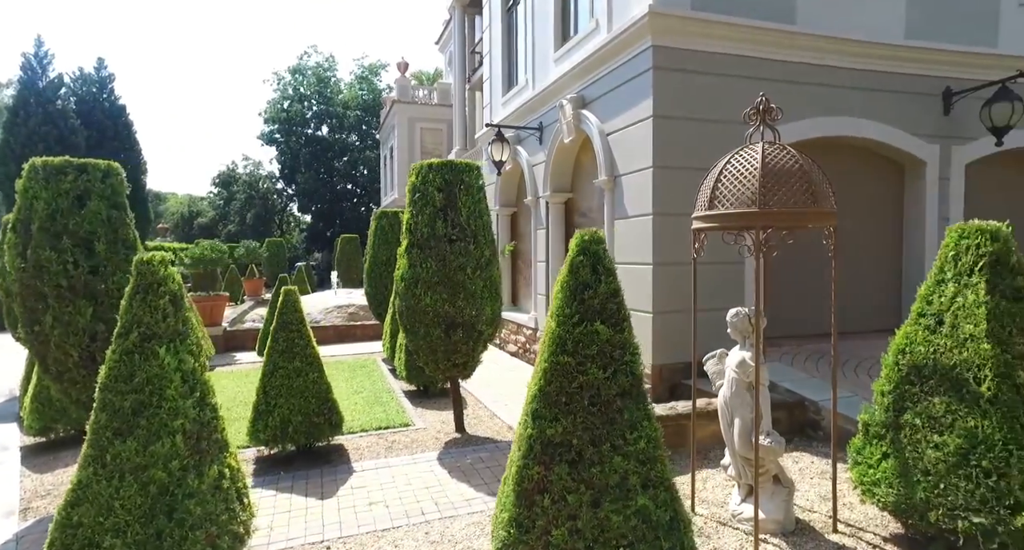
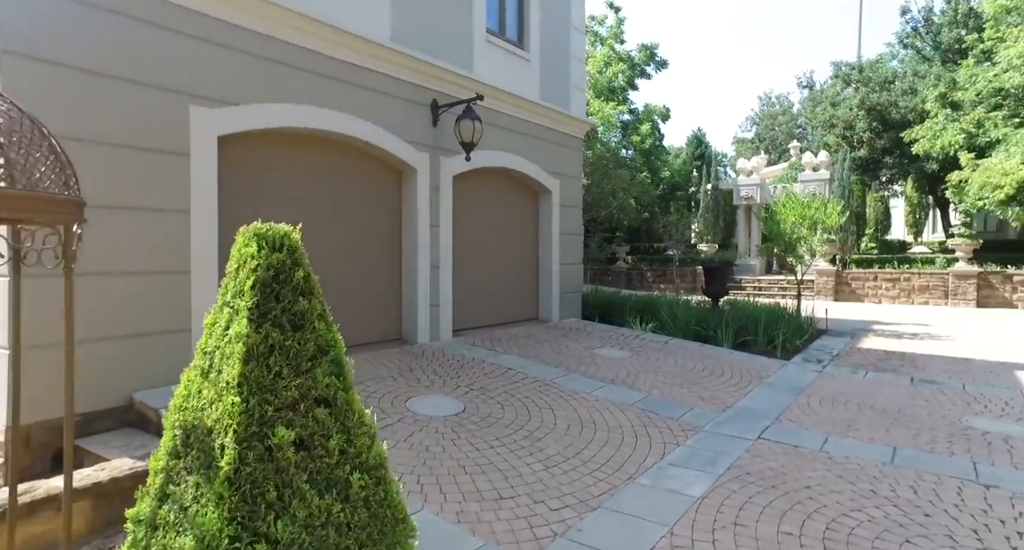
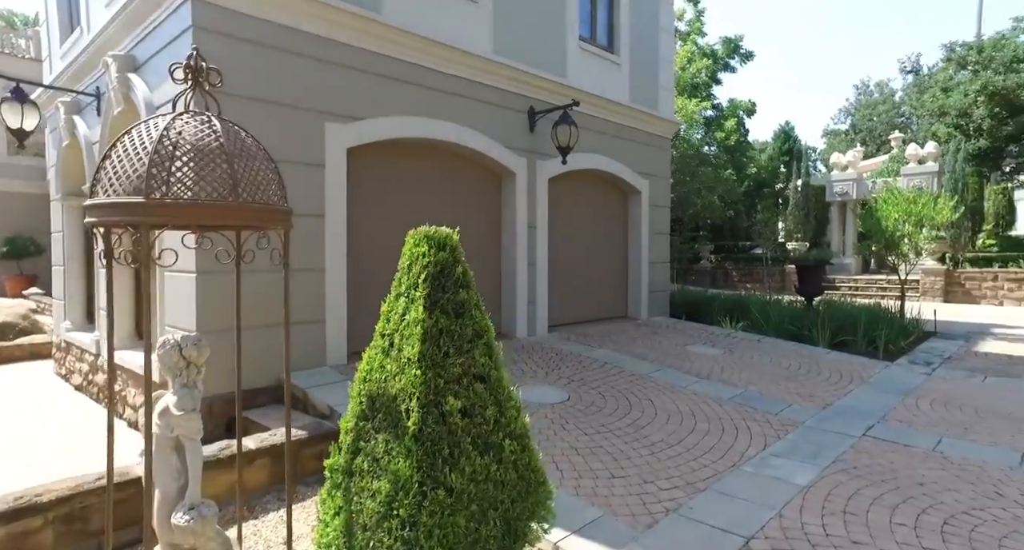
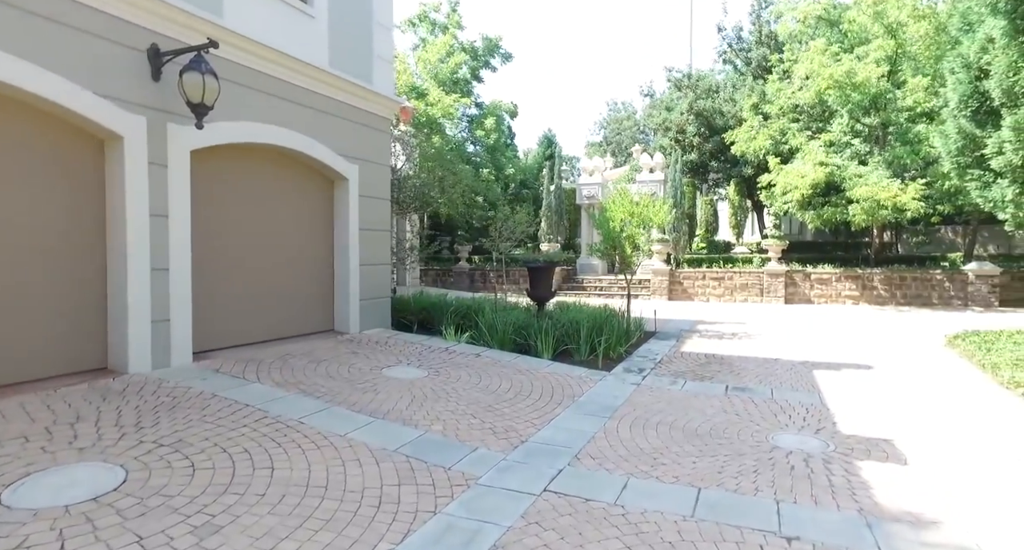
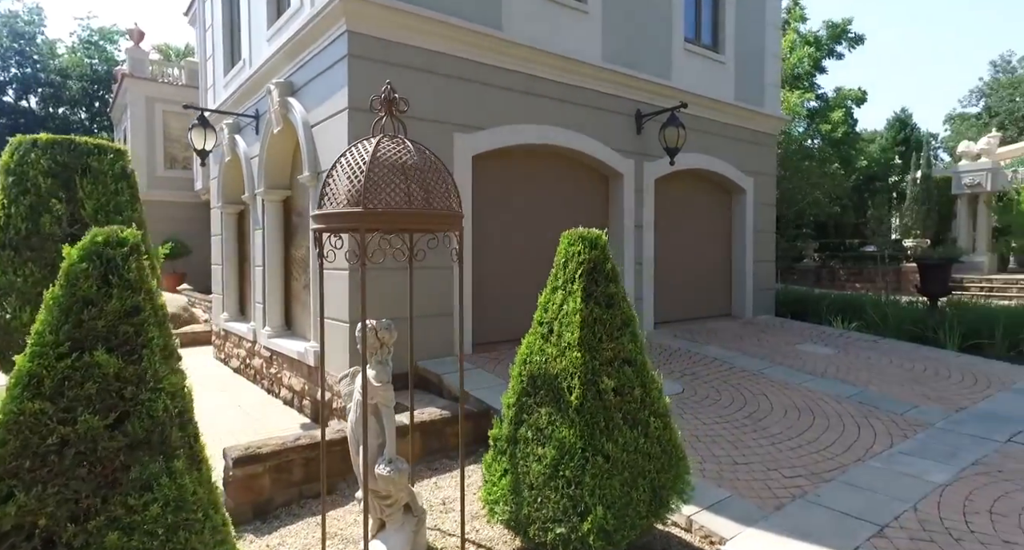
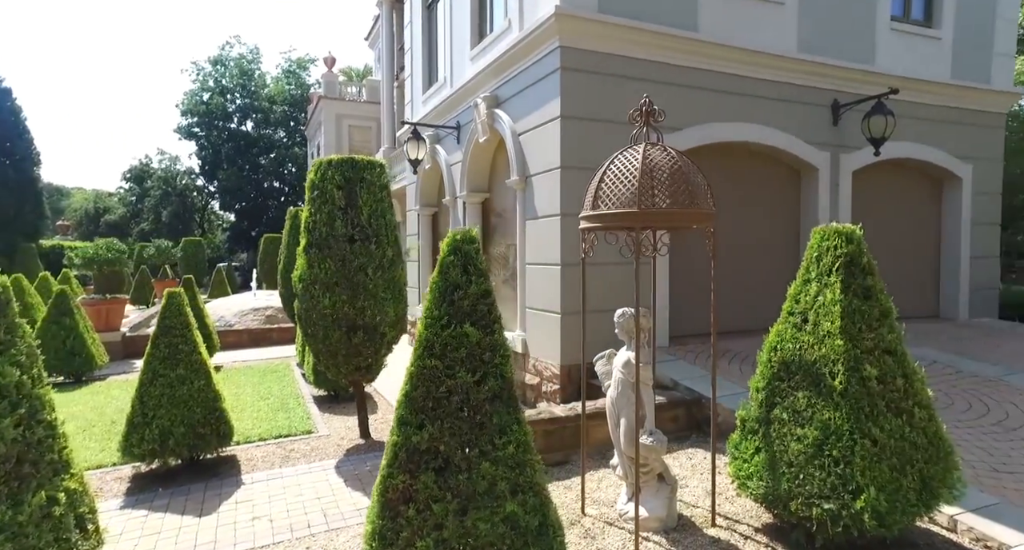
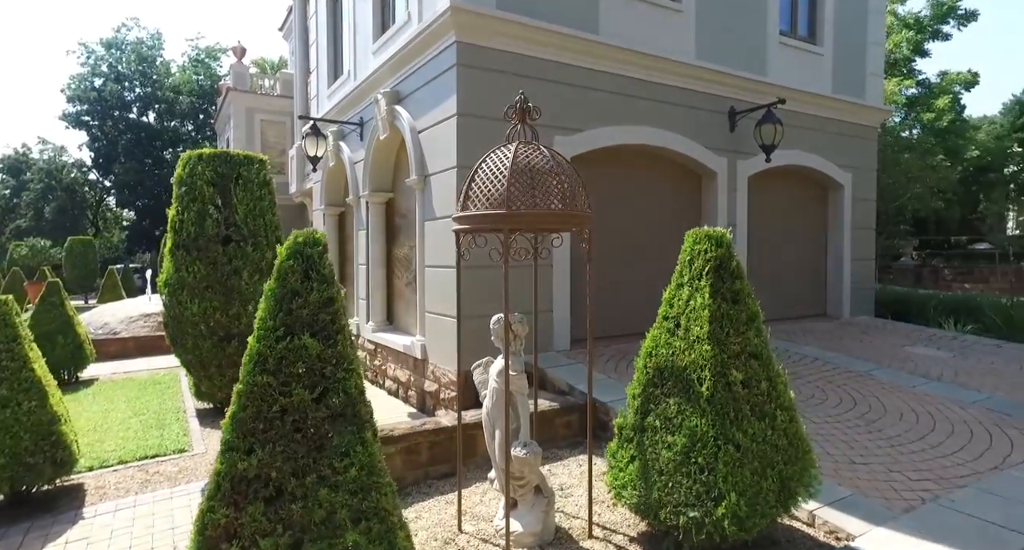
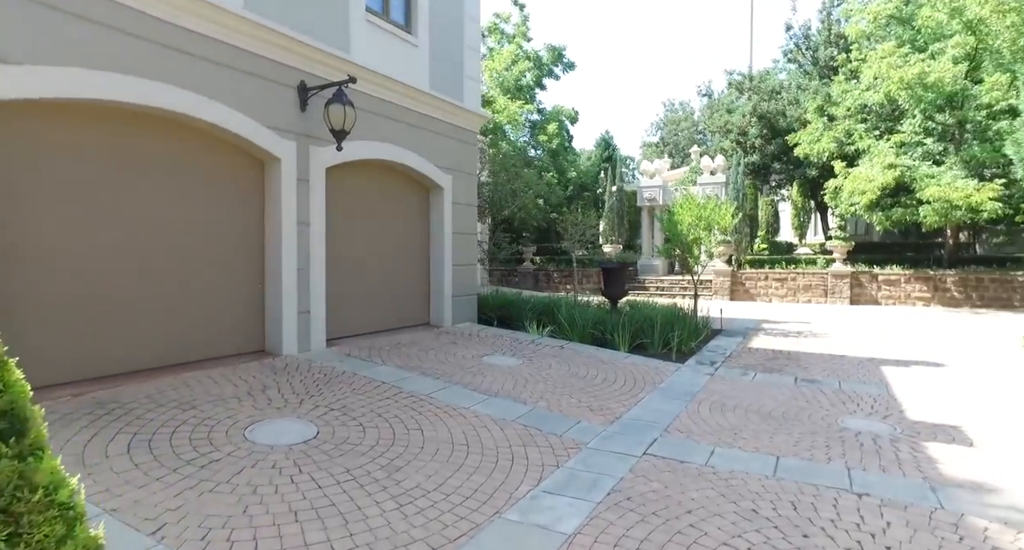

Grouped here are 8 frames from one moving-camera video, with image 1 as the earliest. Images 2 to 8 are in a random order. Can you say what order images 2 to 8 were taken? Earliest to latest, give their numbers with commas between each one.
6, 7, 5, 3, 2, 8, 4
